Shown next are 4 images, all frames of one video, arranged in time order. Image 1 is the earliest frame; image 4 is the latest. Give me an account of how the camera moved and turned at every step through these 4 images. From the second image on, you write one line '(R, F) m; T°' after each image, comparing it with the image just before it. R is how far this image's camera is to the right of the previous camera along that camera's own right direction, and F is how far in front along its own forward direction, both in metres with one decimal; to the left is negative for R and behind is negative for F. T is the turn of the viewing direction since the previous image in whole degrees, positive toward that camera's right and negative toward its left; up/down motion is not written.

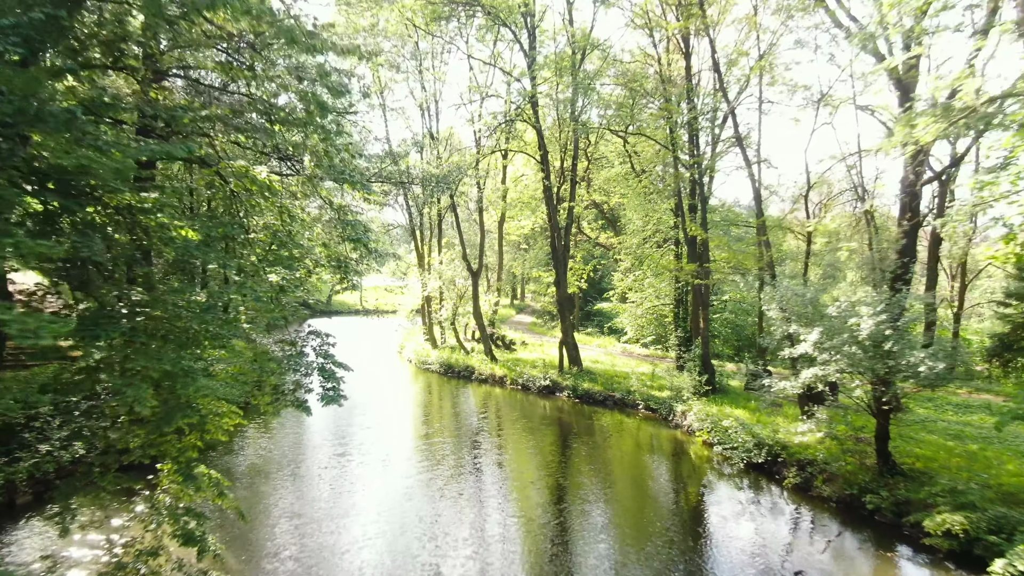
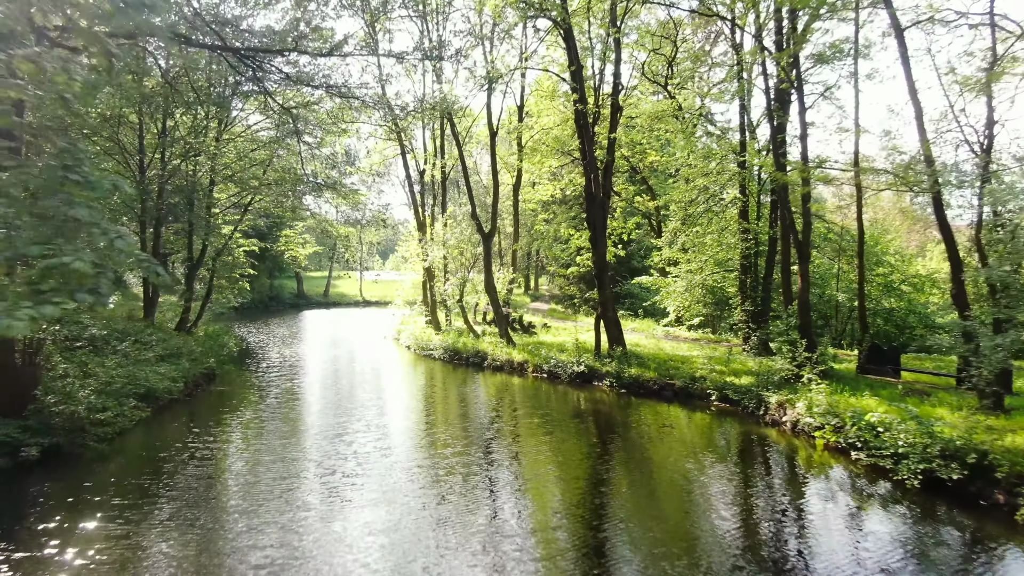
(-0.3, +4.1) m; -1°
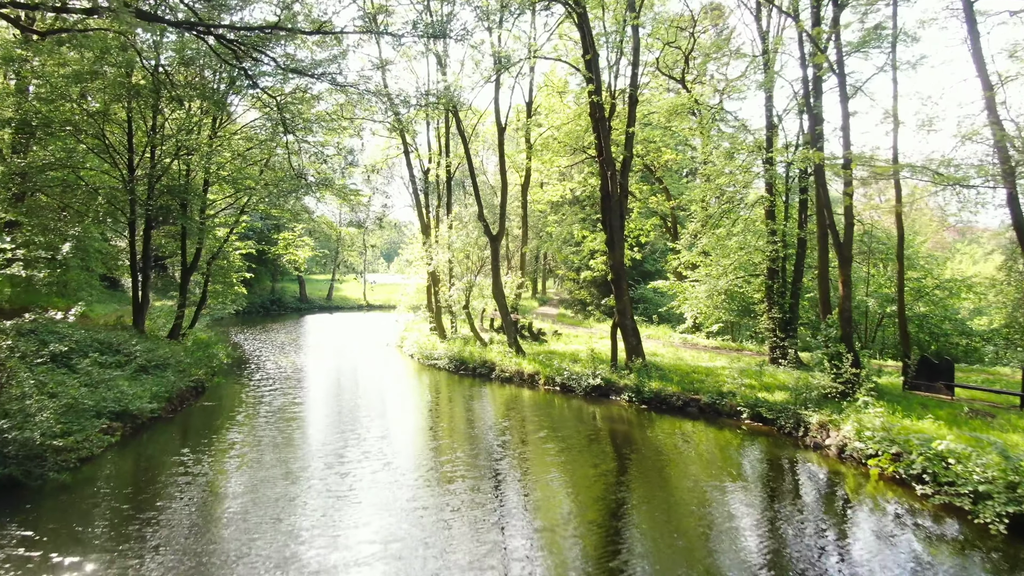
(-0.1, +1.0) m; 0°
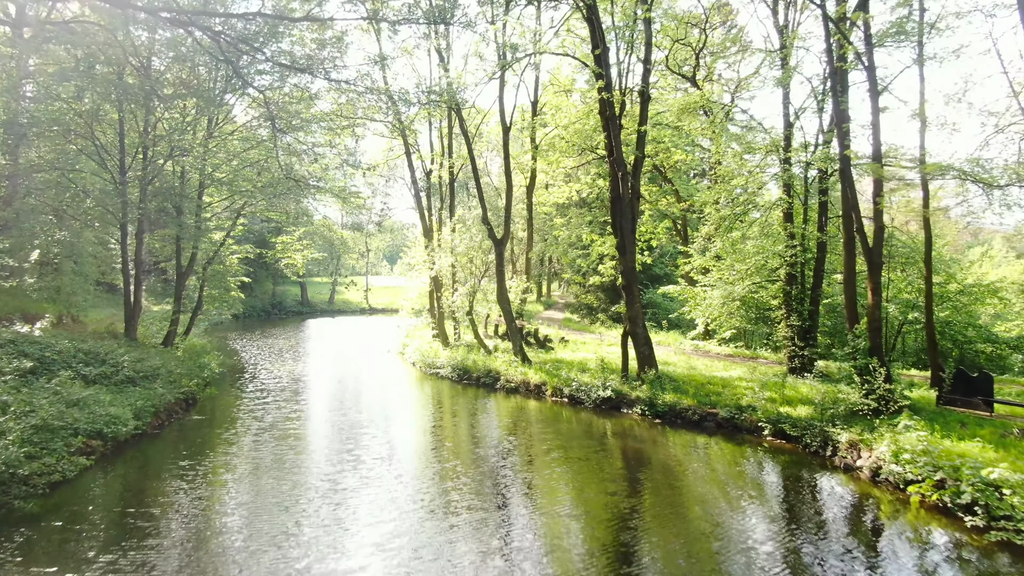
(0.0, +0.6) m; 0°
